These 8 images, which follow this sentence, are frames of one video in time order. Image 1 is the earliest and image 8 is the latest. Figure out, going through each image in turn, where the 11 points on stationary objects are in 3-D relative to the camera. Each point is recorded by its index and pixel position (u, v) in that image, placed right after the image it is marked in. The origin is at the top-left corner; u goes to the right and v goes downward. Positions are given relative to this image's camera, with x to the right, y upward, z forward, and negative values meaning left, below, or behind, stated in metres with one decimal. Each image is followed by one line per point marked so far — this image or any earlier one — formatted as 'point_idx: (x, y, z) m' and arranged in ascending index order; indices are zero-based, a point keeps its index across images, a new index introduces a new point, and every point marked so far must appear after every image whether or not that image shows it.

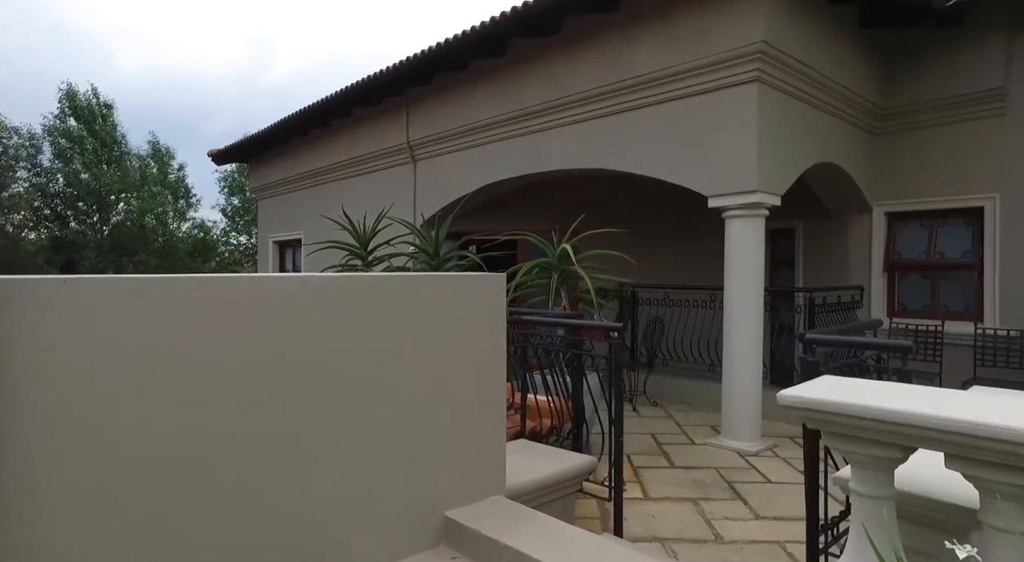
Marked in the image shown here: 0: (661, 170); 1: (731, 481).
0: (+1.2, +0.9, +5.1) m
1: (+1.3, -1.2, +3.9) m
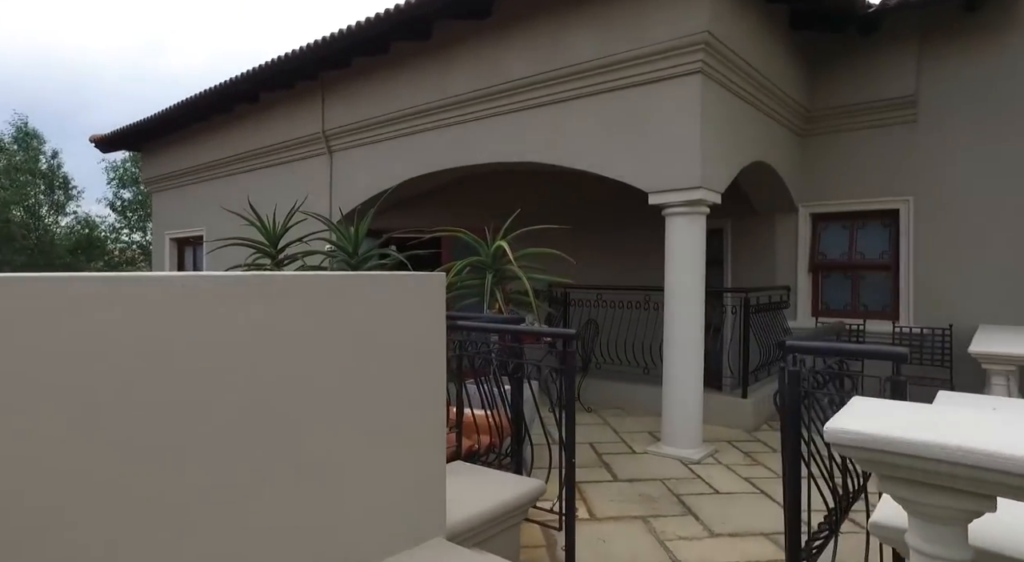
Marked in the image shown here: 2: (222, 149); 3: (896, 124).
0: (+0.6, +0.9, +4.8) m
1: (+0.9, -1.2, +3.7) m
2: (-3.4, +1.5, +7.6) m
3: (+3.4, +1.4, +5.8) m
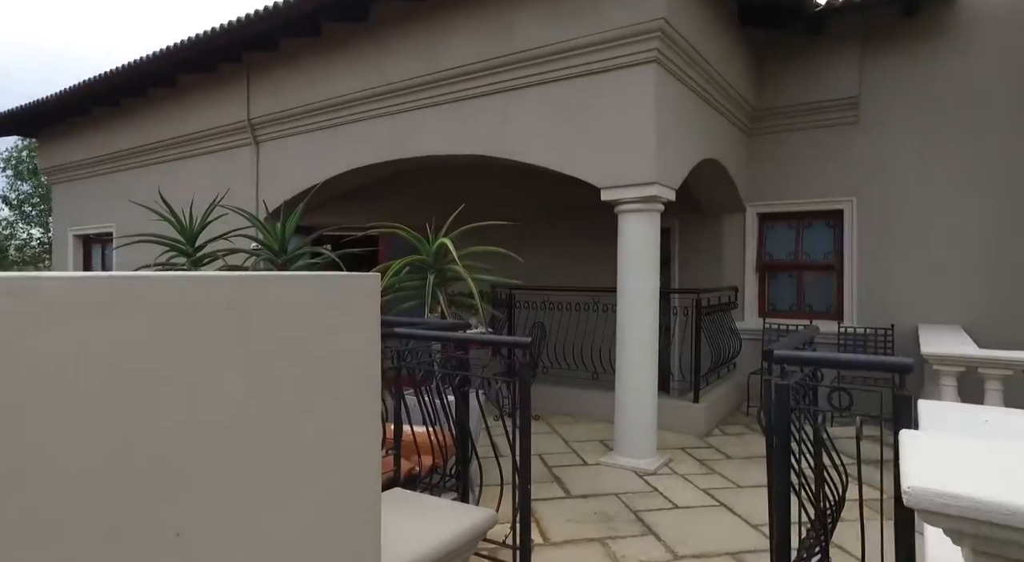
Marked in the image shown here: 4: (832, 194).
0: (+0.2, +0.9, +4.6) m
1: (+0.7, -1.2, +3.4) m
2: (-4.0, +1.5, +6.9) m
3: (+2.9, +1.4, +5.8) m
4: (+2.9, +0.8, +5.8) m
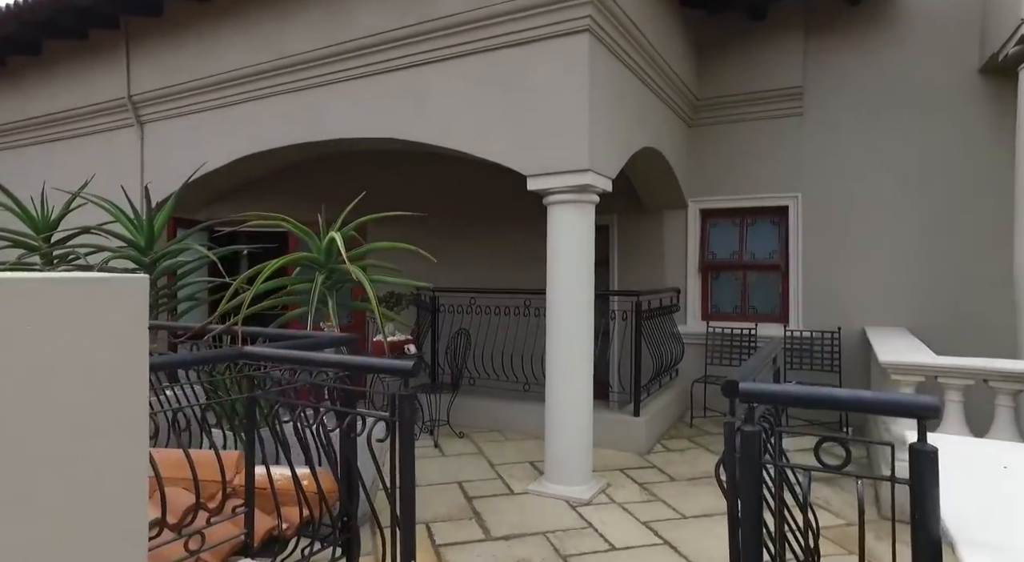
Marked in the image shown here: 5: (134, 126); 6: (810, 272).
0: (-0.3, +0.8, +4.0) m
1: (+0.2, -1.2, +2.9) m
2: (-4.7, +1.5, +6.0) m
3: (+2.3, +1.4, +5.4) m
4: (+2.2, +0.8, +5.4) m
5: (-3.3, +1.3, +5.6) m
6: (+2.5, +0.1, +5.4) m
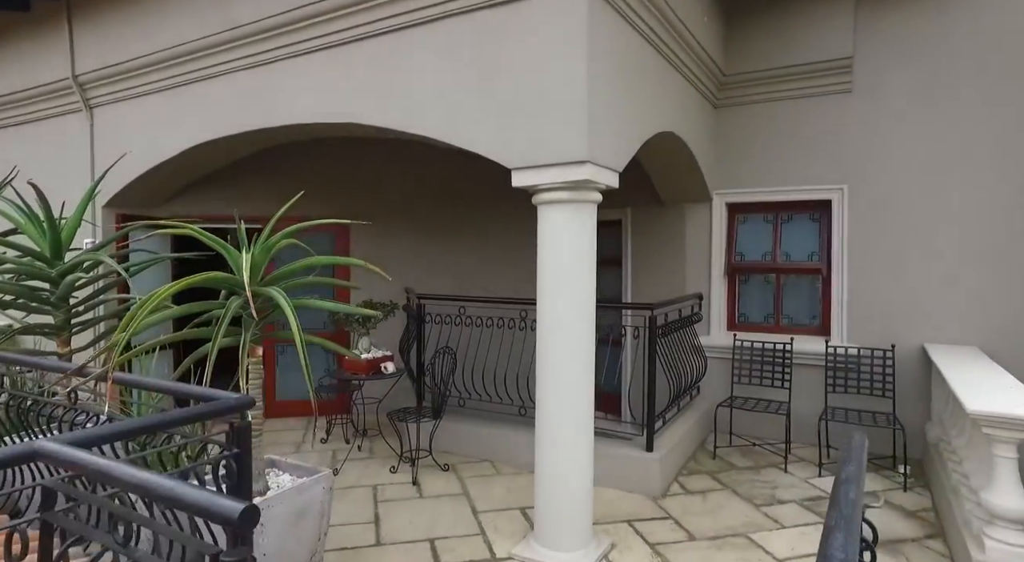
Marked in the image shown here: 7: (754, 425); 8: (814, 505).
0: (-0.3, +0.8, +3.3) m
1: (+0.1, -1.3, +2.2) m
2: (-4.8, +1.5, +5.4) m
3: (+2.3, +1.3, +4.6) m
4: (+2.2, +0.7, +4.6) m
5: (-3.3, +1.3, +5.0) m
6: (+2.4, 0.0, +4.6) m
7: (+1.8, -1.1, +4.8) m
8: (+1.7, -1.2, +3.6) m
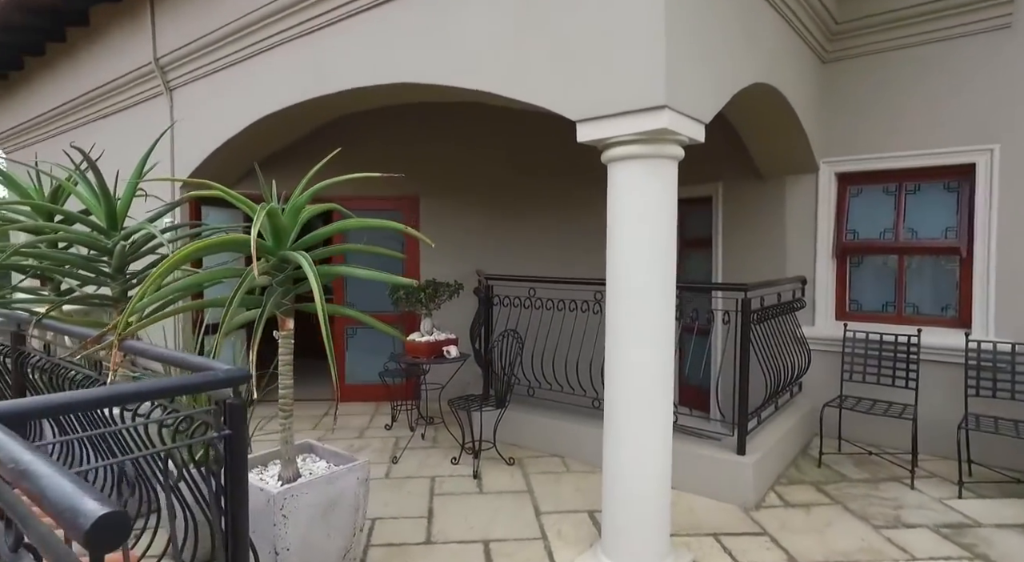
0: (0.0, +0.9, +2.9) m
1: (+0.3, -1.2, +1.8) m
2: (-4.1, +1.7, +5.6) m
3: (+2.7, +1.5, +3.9) m
4: (+2.7, +0.8, +3.9) m
5: (-2.7, +1.4, +5.0) m
6: (+2.9, +0.1, +3.9) m
7: (+2.3, -0.9, +4.1) m
8: (+2.0, -1.1, +3.0) m
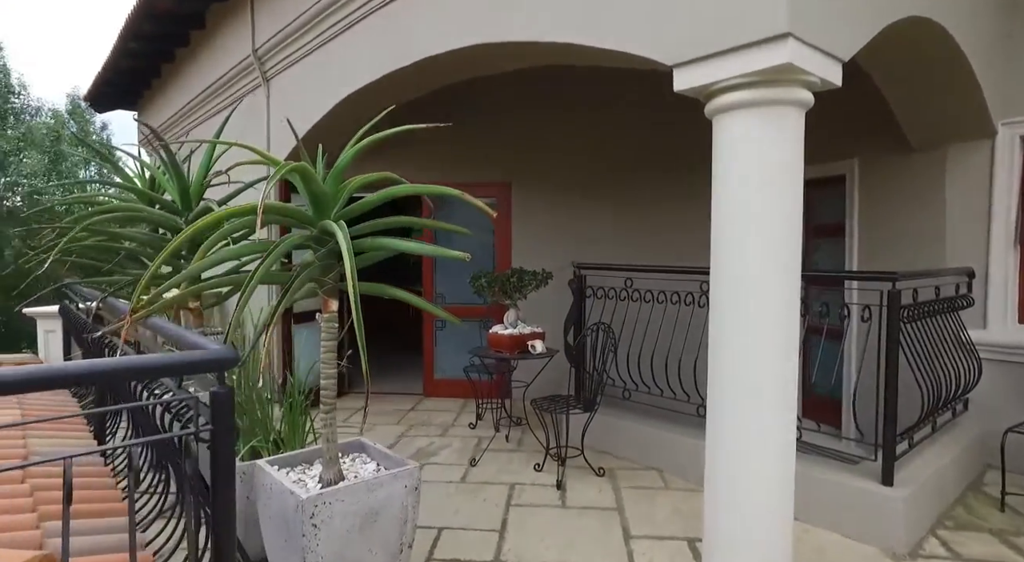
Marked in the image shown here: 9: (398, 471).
0: (+0.3, +1.0, +2.5) m
1: (+0.4, -1.1, +1.3) m
2: (-3.2, +1.8, +5.9) m
3: (+3.2, +1.5, +3.0) m
4: (+3.1, +0.9, +3.0) m
5: (-2.0, +1.5, +5.0) m
6: (+3.3, +0.2, +2.9) m
7: (+2.7, -0.9, +3.3) m
8: (+2.3, -1.1, +2.2) m
9: (-0.4, -0.6, +2.0) m
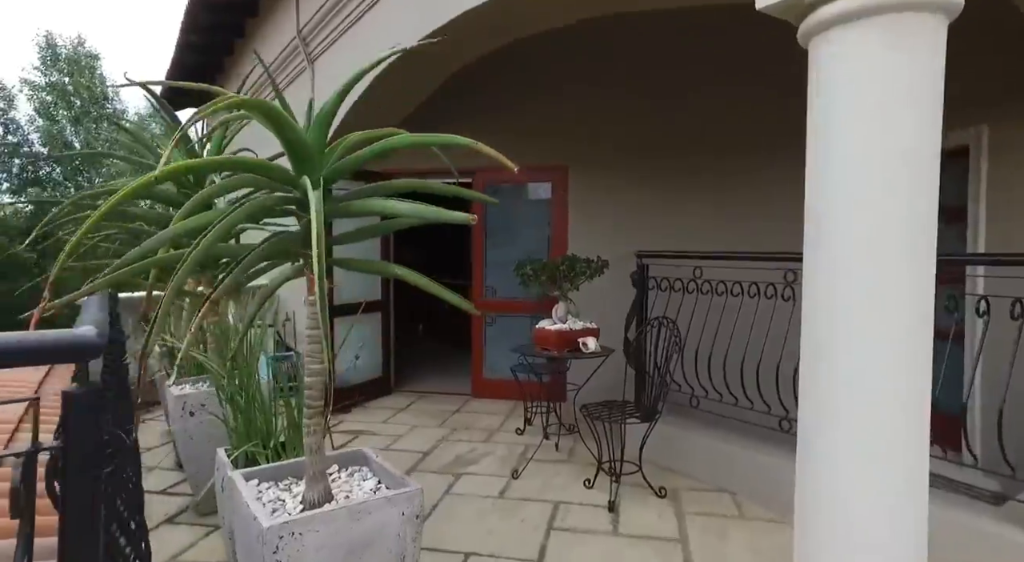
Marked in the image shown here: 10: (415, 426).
0: (+0.4, +1.0, +2.0) m
1: (+0.4, -1.1, +0.9) m
2: (-2.7, +1.9, +5.7) m
3: (+3.4, +1.5, +2.2) m
4: (+3.3, +0.9, +2.2) m
5: (-1.6, +1.6, +4.7) m
6: (+3.5, +0.2, +2.1) m
7: (+2.9, -0.9, +2.5) m
8: (+2.3, -1.1, +1.5) m
9: (-0.3, -0.5, +1.6) m
10: (-0.6, -1.0, +4.3) m
